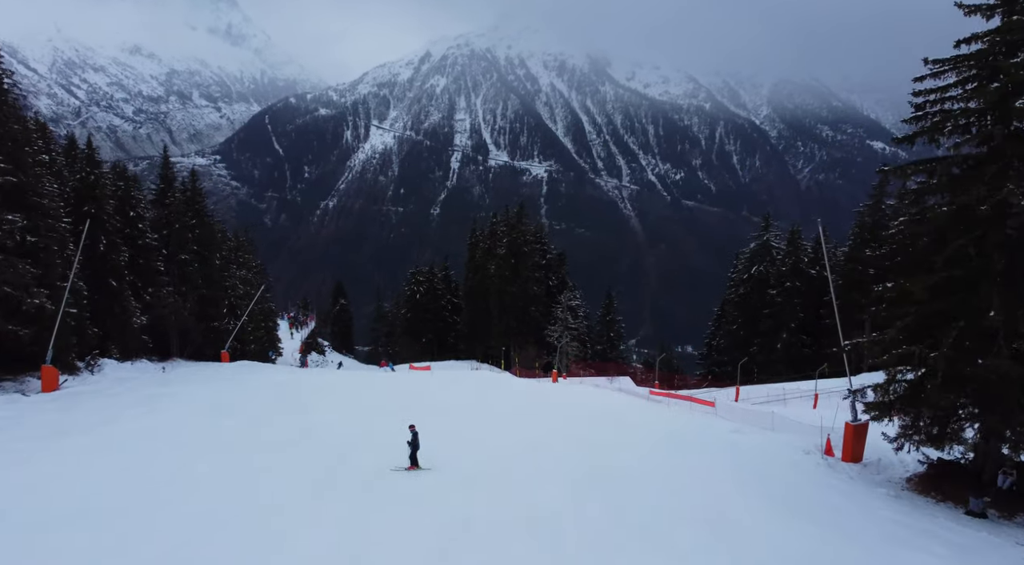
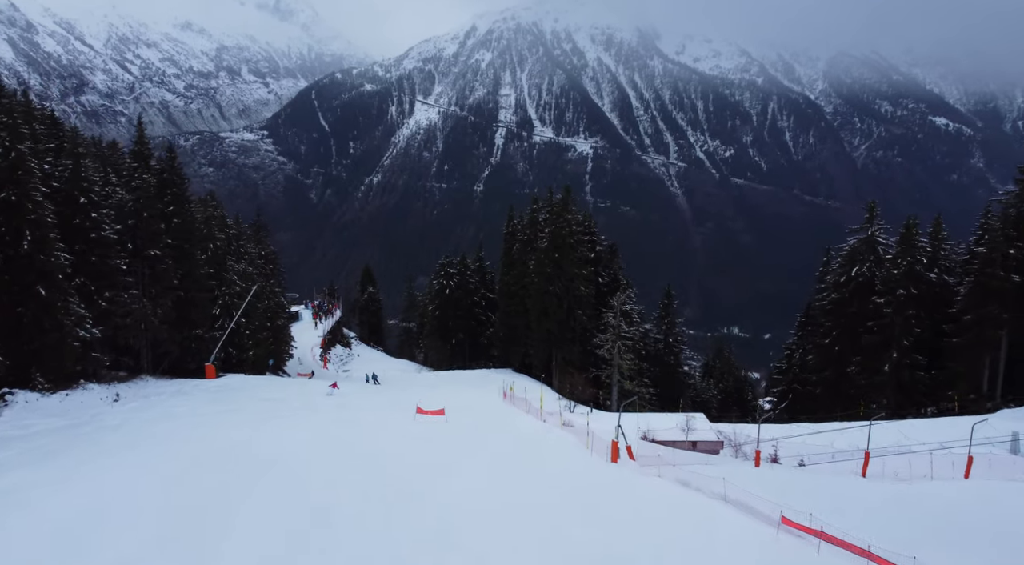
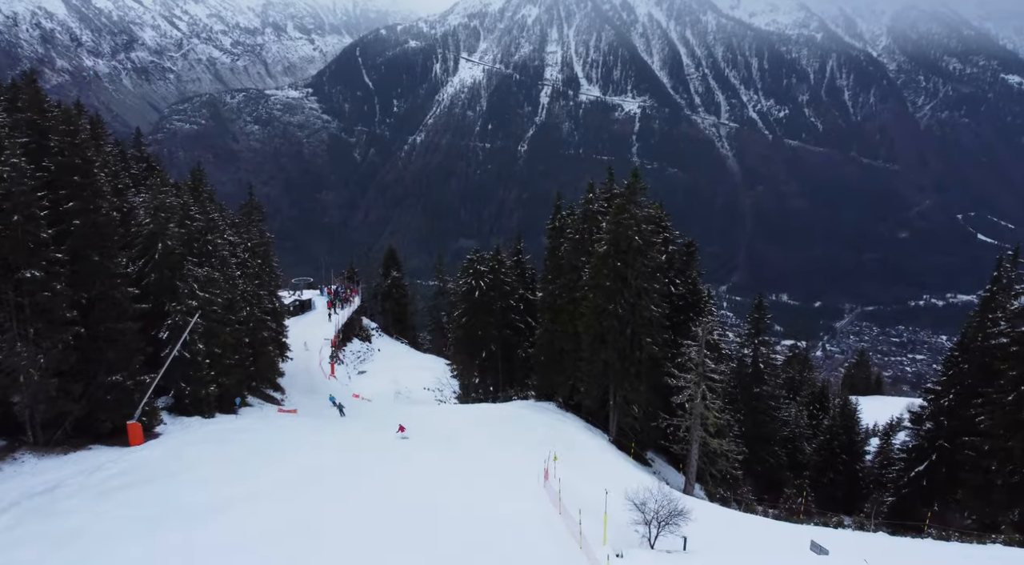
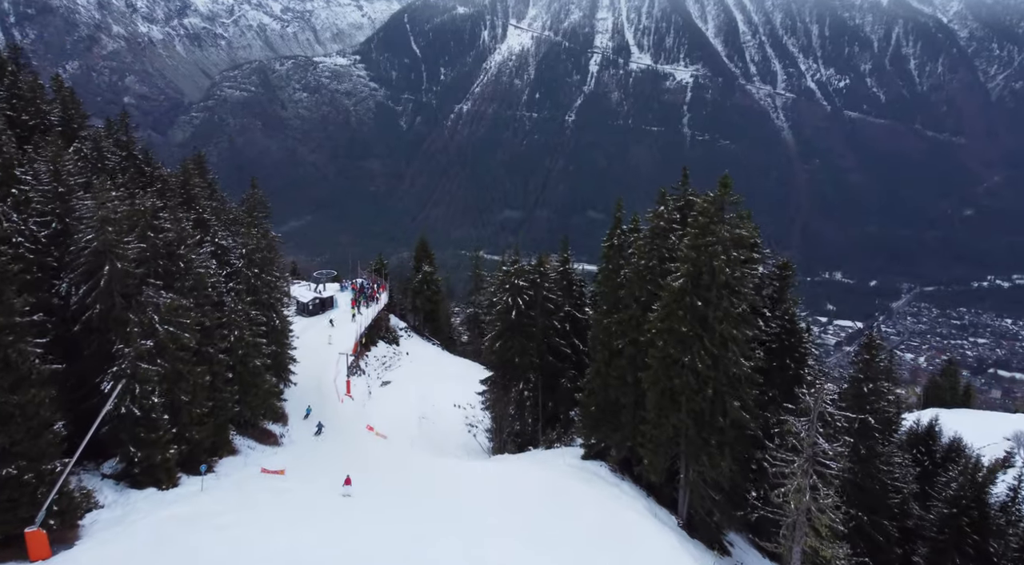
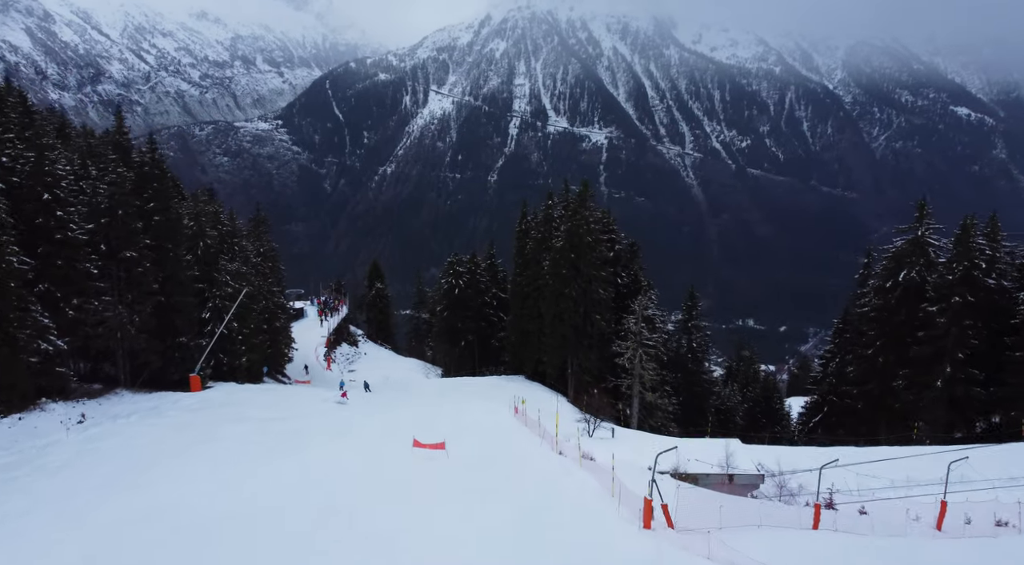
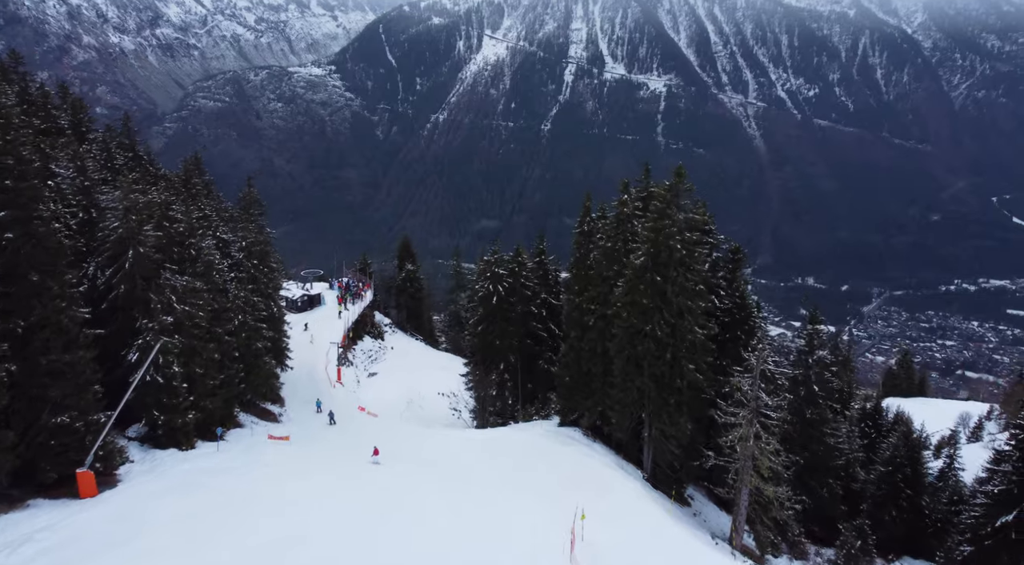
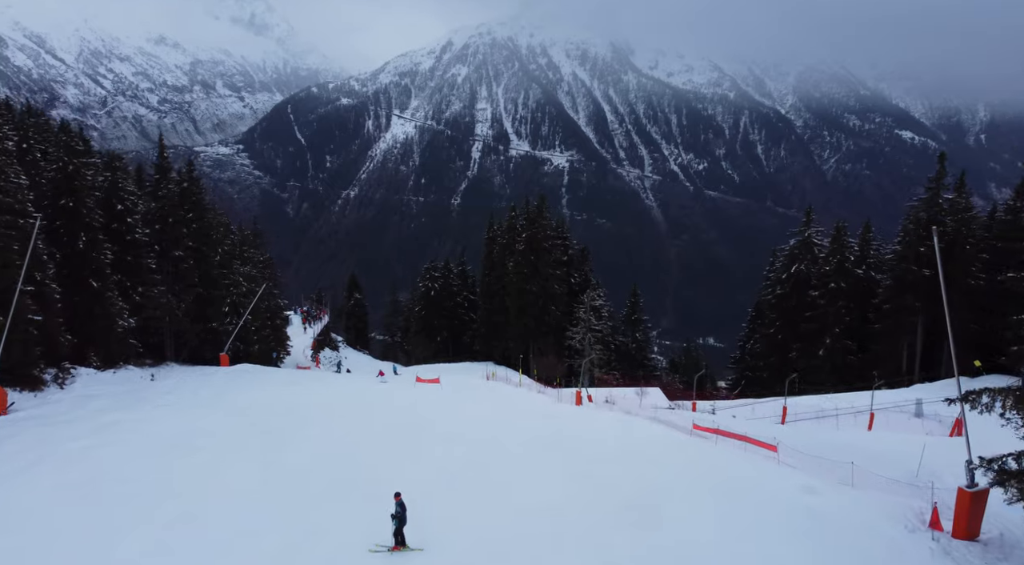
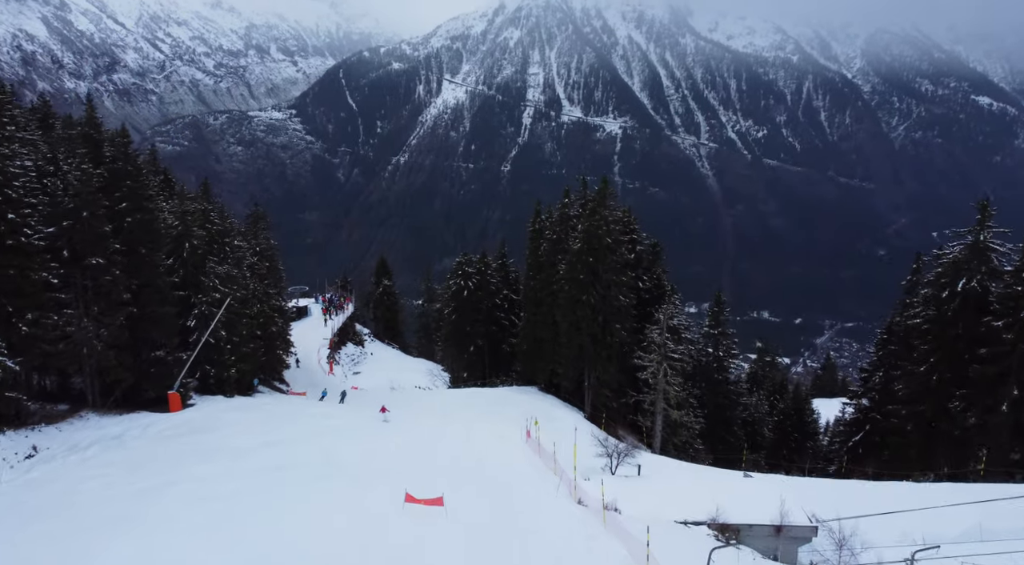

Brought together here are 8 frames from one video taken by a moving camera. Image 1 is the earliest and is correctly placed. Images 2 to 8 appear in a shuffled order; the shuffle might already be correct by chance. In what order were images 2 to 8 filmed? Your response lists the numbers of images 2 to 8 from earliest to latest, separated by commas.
7, 2, 5, 8, 3, 6, 4
